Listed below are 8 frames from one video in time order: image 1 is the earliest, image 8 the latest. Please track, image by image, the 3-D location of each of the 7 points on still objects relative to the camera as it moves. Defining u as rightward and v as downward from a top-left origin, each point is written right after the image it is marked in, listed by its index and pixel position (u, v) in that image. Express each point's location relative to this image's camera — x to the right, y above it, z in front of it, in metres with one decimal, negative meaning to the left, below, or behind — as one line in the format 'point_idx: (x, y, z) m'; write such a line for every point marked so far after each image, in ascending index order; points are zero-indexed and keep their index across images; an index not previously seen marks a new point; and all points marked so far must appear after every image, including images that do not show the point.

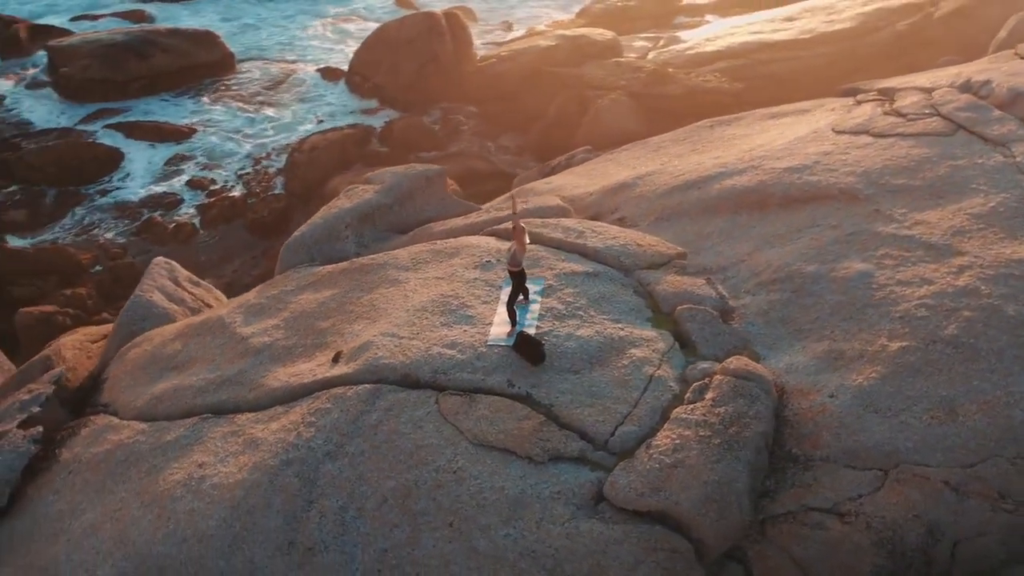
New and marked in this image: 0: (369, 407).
0: (-0.7, -0.6, +5.3) m
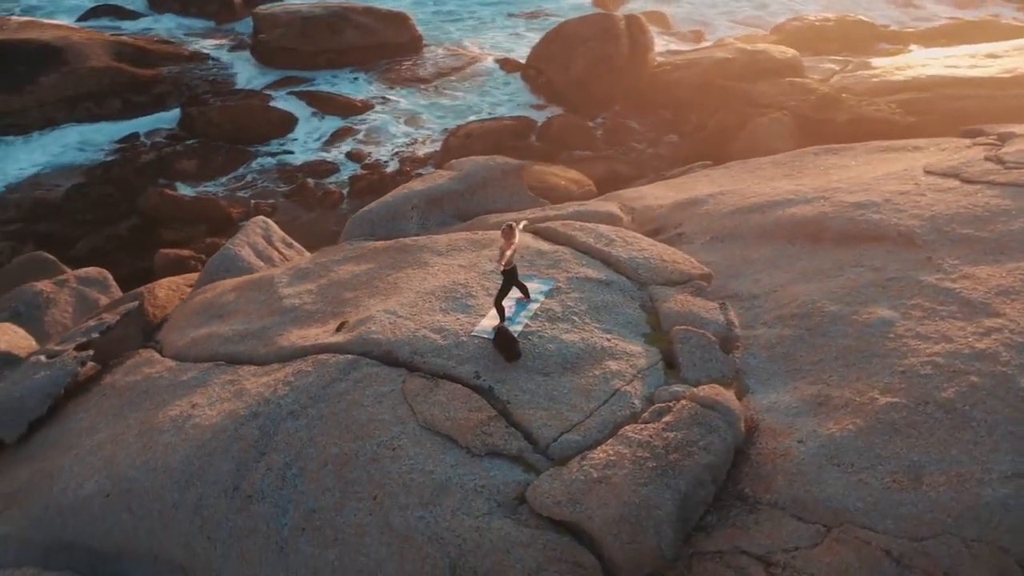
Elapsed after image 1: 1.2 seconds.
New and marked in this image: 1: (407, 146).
0: (-0.9, -0.4, +5.5) m
1: (-1.3, +1.7, +13.3) m
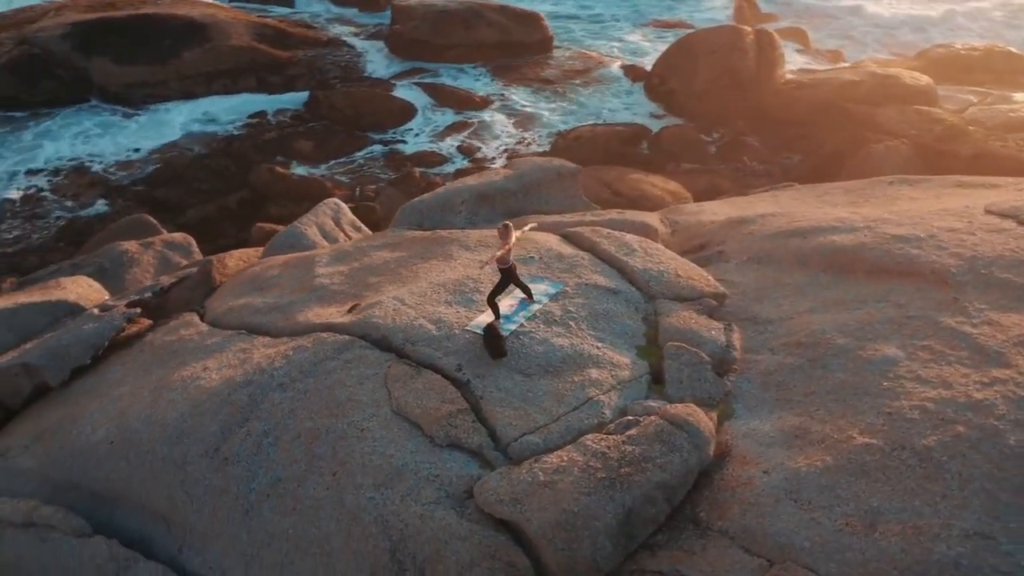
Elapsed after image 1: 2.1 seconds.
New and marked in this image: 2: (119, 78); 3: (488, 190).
0: (-0.9, -0.4, +5.6) m
1: (+0.1, +1.8, +13.5) m
2: (-5.2, +2.8, +14.4) m
3: (-0.2, +0.7, +7.7) m
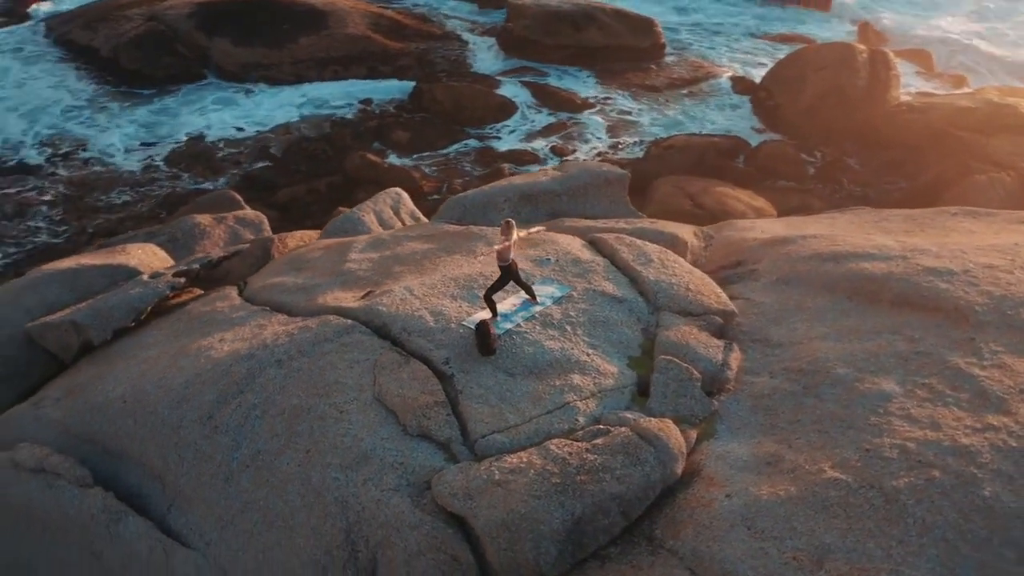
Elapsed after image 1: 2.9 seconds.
0: (-0.9, -0.3, +5.8) m
1: (+1.2, +1.7, +13.4) m
2: (-3.8, +3.1, +15.0) m
3: (+0.1, +0.7, +7.7) m
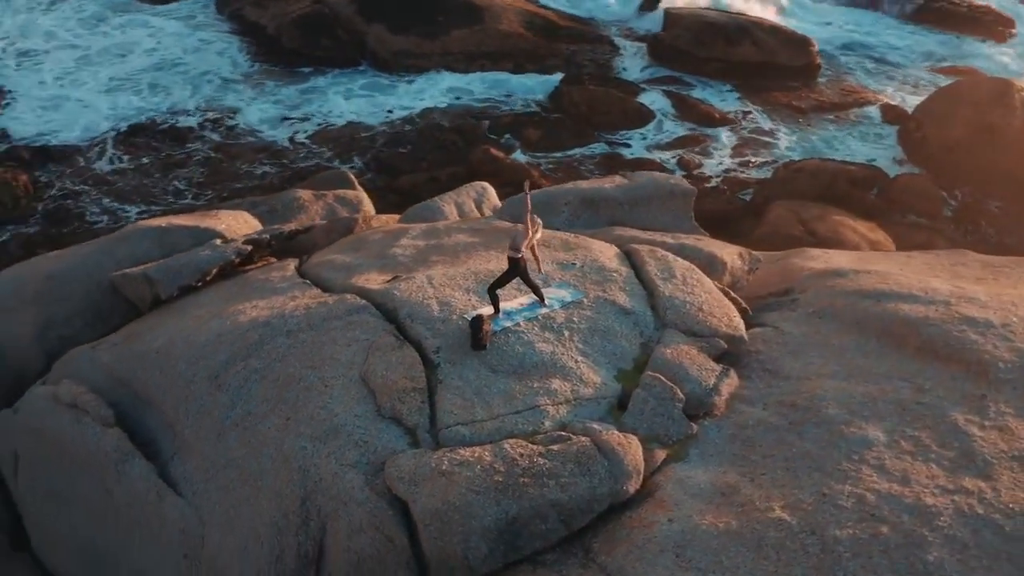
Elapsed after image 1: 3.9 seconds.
0: (-0.9, -0.2, +6.0) m
1: (+2.7, +1.5, +13.1) m
2: (-1.7, +3.4, +15.5) m
3: (+0.6, +0.6, +7.6) m
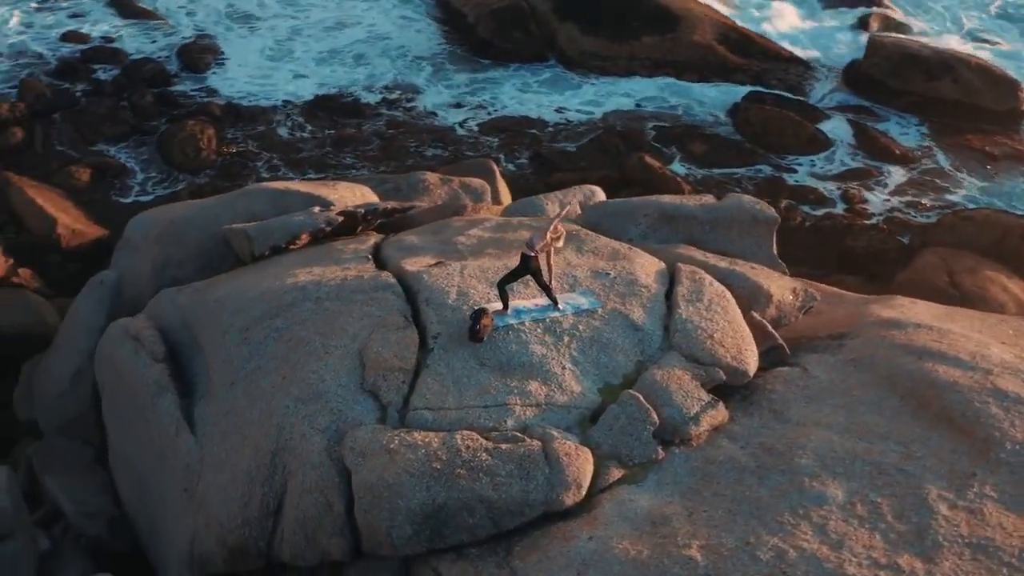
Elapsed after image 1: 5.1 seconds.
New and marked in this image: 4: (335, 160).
0: (-0.8, 0.0, +6.2) m
1: (+4.4, +0.9, +12.4) m
2: (+1.0, +3.5, +15.6) m
3: (+1.1, +0.5, +7.5) m
4: (-2.2, +1.6, +13.3) m
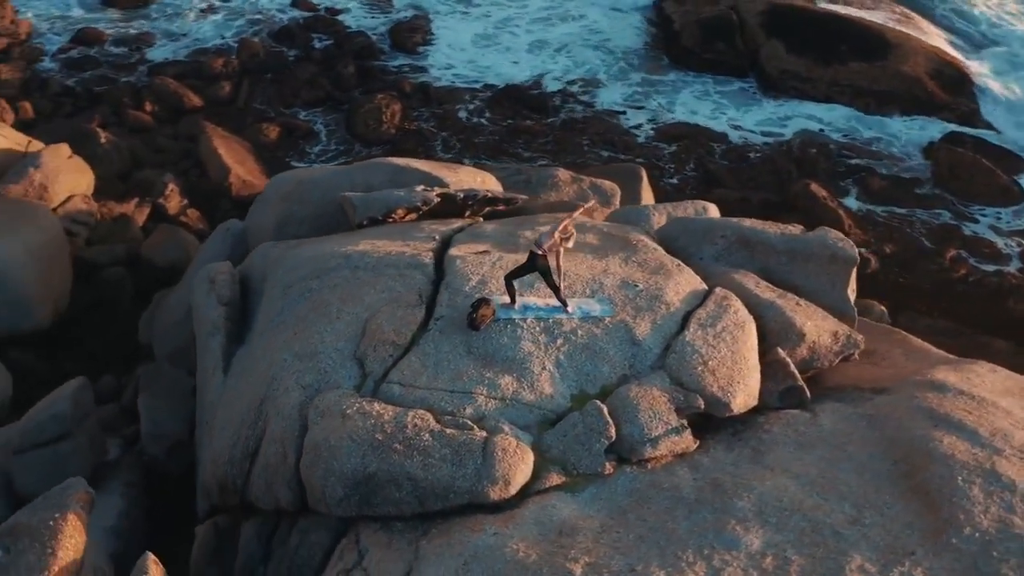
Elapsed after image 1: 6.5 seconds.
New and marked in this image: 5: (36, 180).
0: (-0.6, +0.1, +6.4) m
1: (+6.0, +0.1, +11.2) m
2: (+3.7, +3.1, +15.2) m
3: (+1.6, +0.3, +7.2) m
4: (-0.1, +1.8, +13.6) m
5: (-4.6, +1.1, +10.6) m
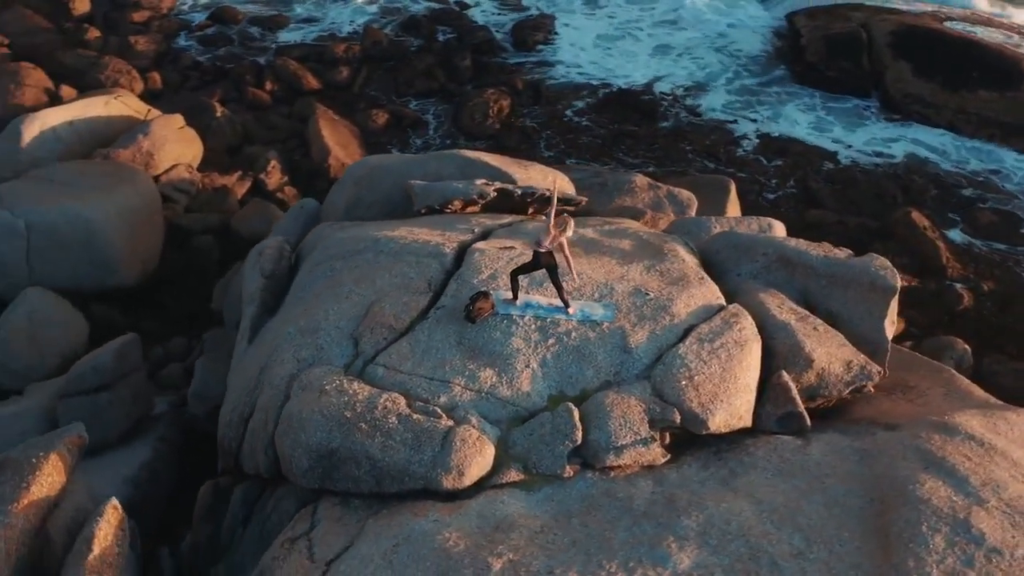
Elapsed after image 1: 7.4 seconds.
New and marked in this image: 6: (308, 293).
0: (-0.5, +0.2, +6.5) m
1: (+6.6, -0.5, +10.4) m
2: (+5.3, +2.7, +14.6) m
3: (+1.8, +0.2, +7.0) m
4: (+1.2, +1.7, +13.6) m
5: (-3.8, +1.5, +11.2) m
6: (-1.2, 0.0, +6.5) m
